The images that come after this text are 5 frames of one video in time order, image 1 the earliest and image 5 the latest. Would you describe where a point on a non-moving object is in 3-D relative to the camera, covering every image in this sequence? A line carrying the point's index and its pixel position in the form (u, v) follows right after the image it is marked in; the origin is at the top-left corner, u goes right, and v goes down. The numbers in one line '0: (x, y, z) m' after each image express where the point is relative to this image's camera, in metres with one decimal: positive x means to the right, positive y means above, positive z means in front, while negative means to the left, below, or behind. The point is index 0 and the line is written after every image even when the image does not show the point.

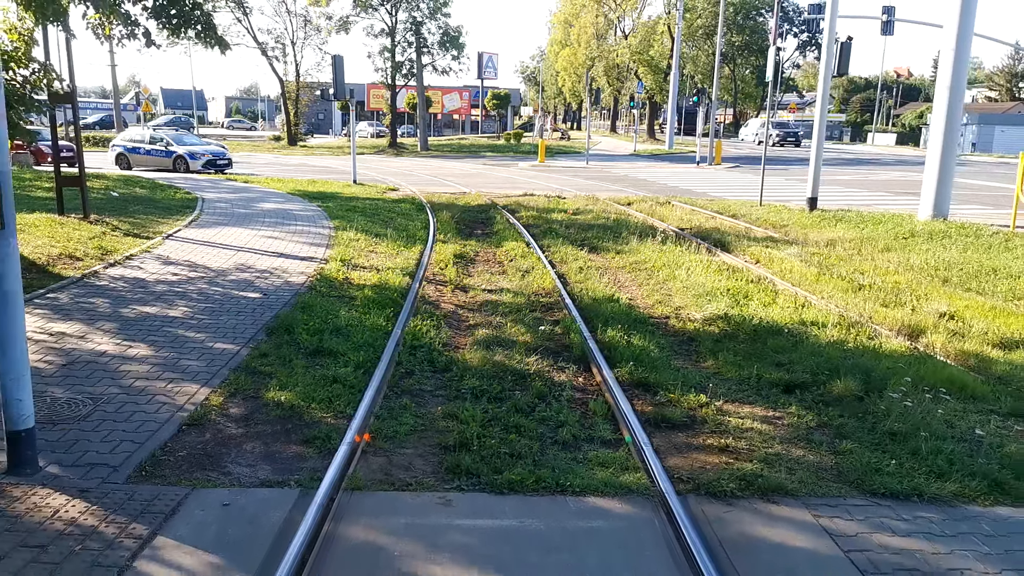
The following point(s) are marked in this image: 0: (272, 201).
0: (-5.3, +1.9, +18.0) m
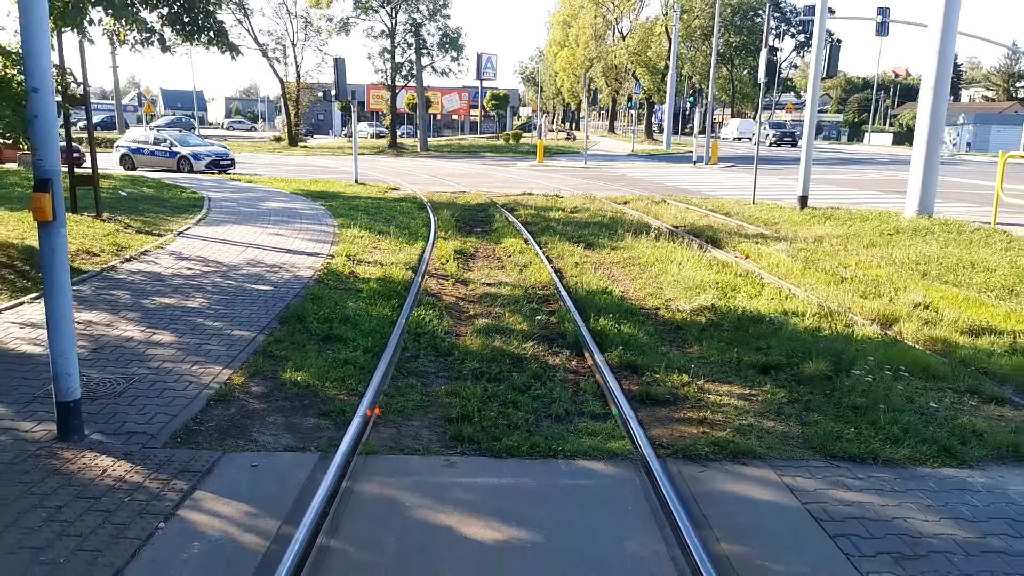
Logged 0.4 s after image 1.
0: (-5.3, +2.0, +18.4) m
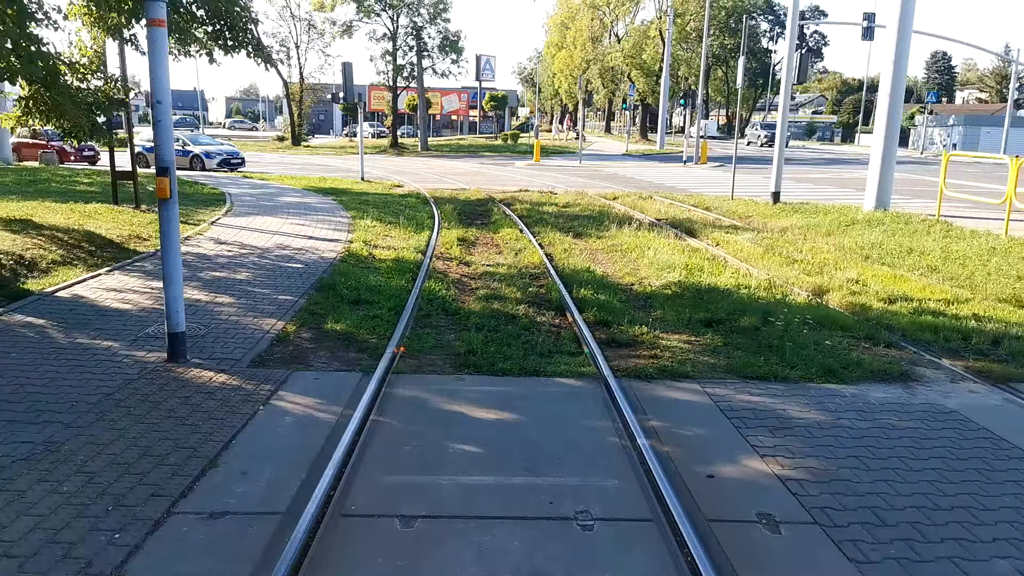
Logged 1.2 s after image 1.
0: (-5.4, +2.3, +19.9) m
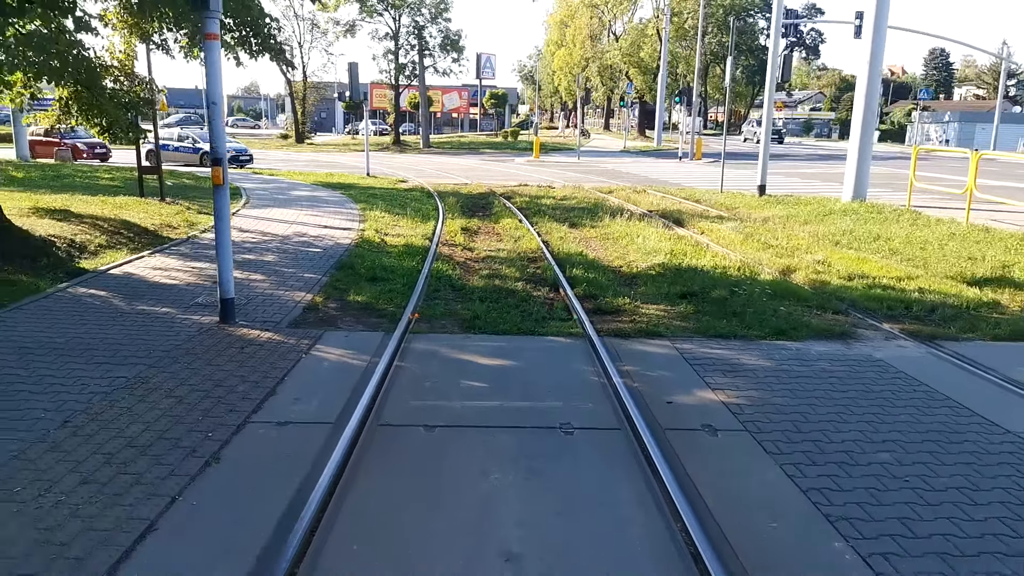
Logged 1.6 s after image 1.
0: (-5.4, +2.5, +20.9) m
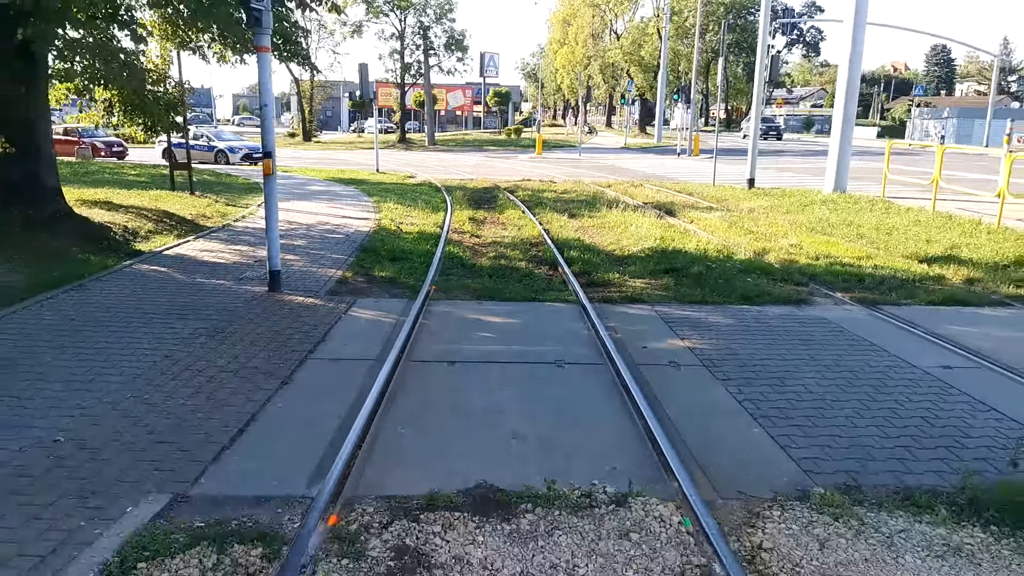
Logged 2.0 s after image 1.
0: (-5.3, +2.8, +22.1) m
